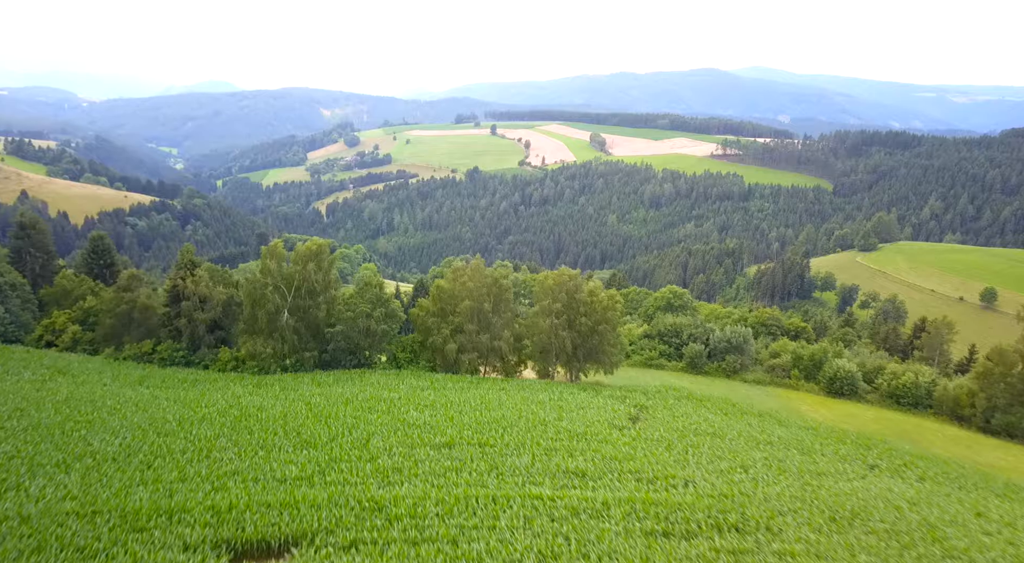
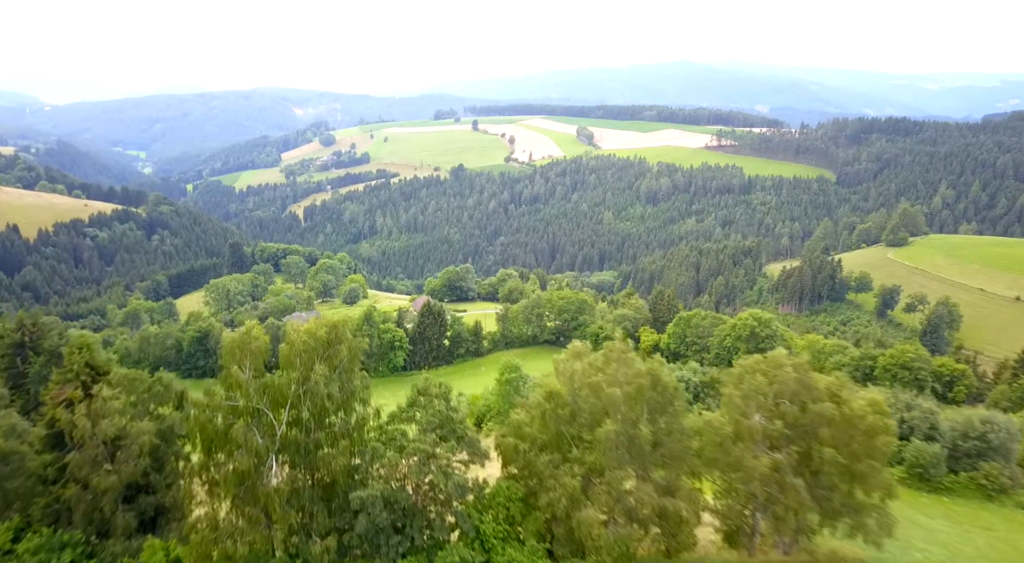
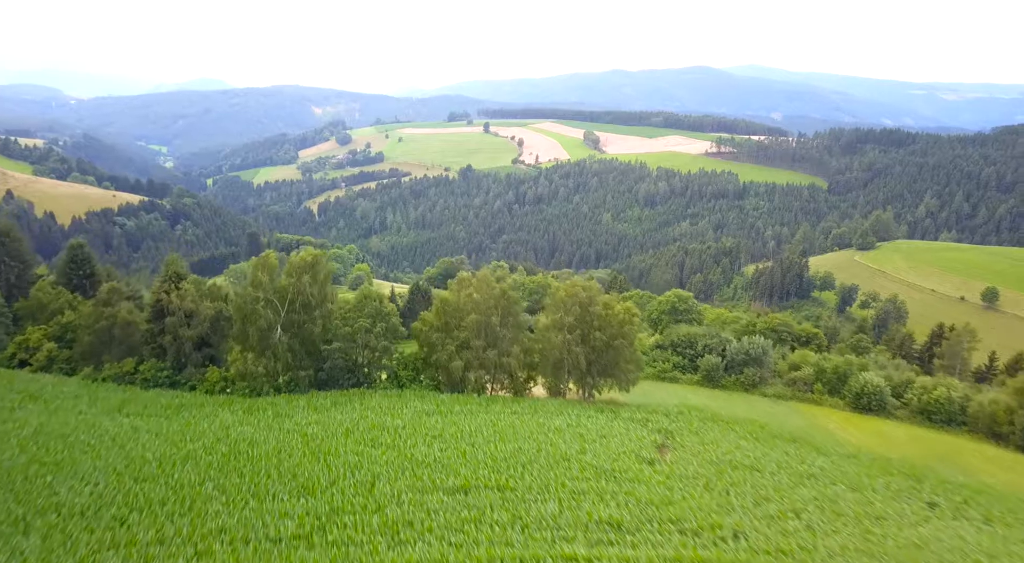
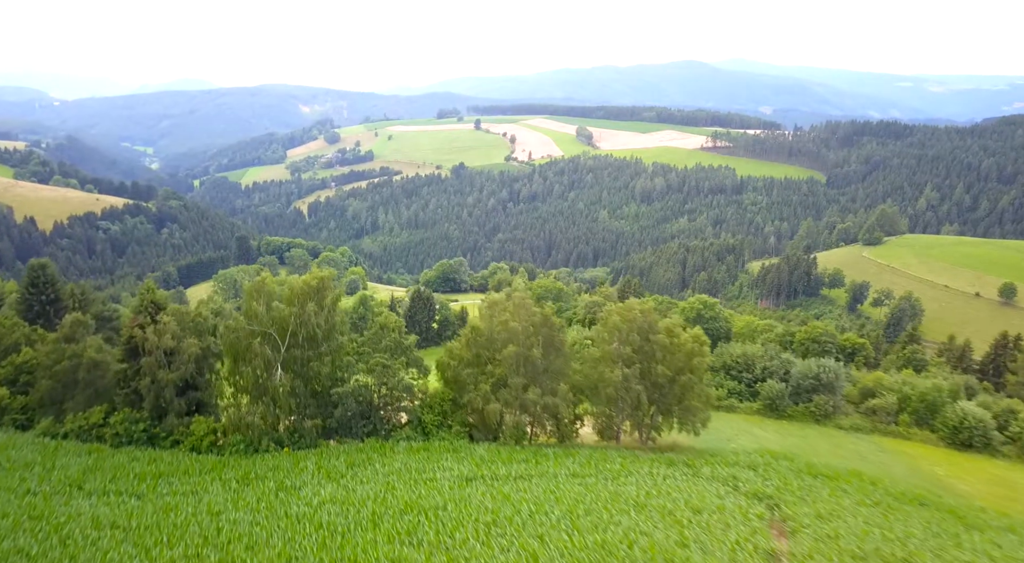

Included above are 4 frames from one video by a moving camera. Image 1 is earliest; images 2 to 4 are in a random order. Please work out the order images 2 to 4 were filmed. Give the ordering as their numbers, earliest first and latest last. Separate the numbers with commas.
3, 4, 2
